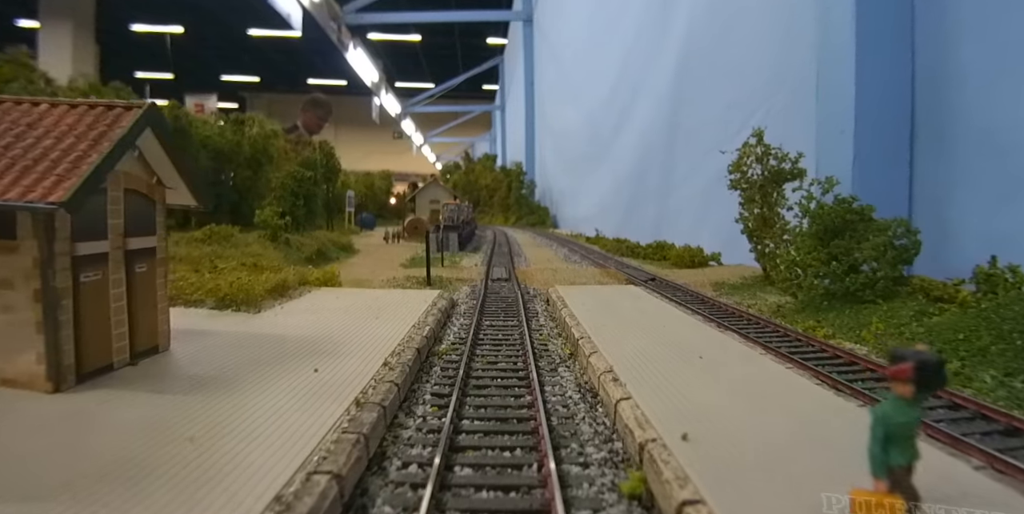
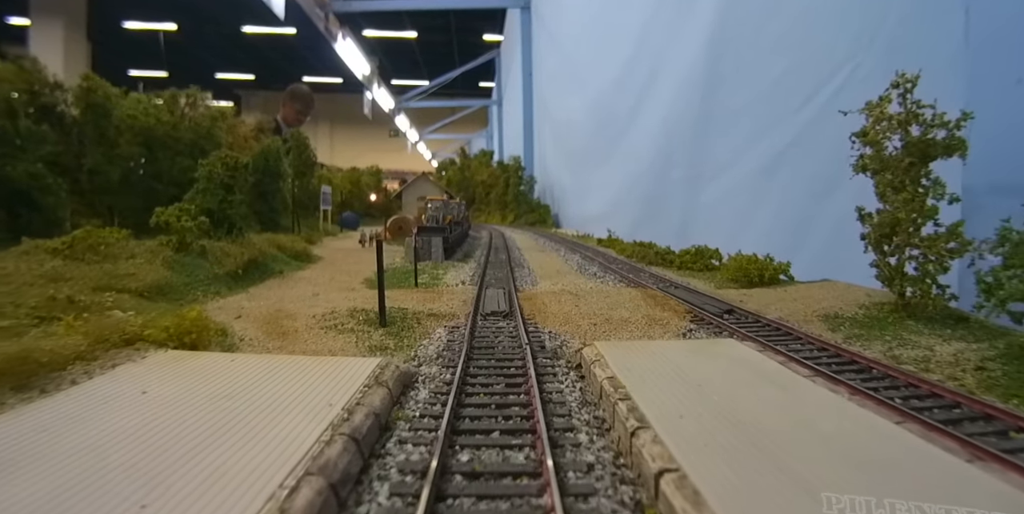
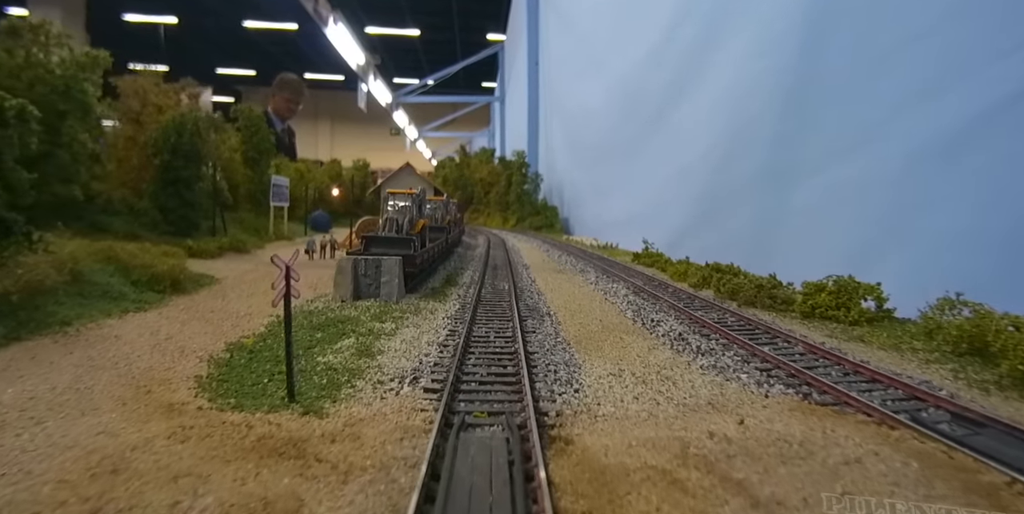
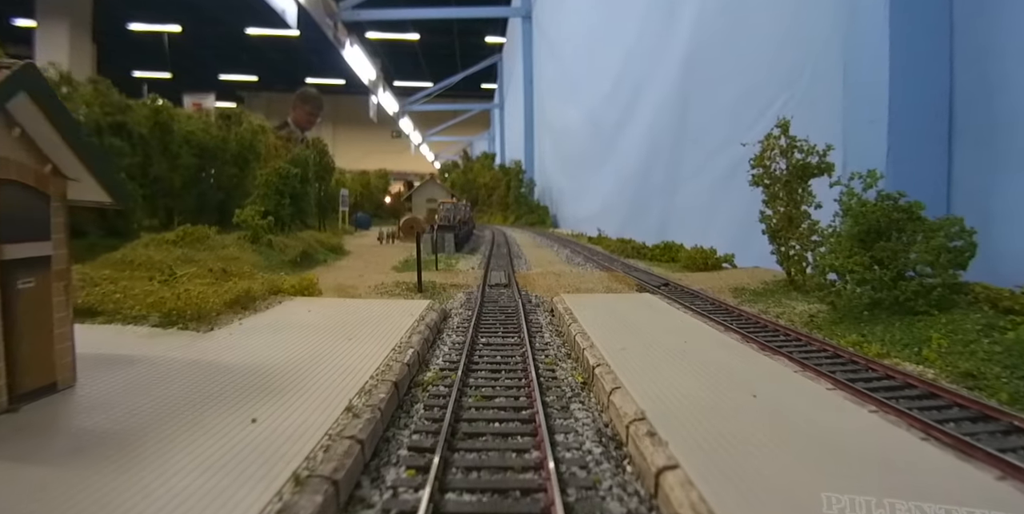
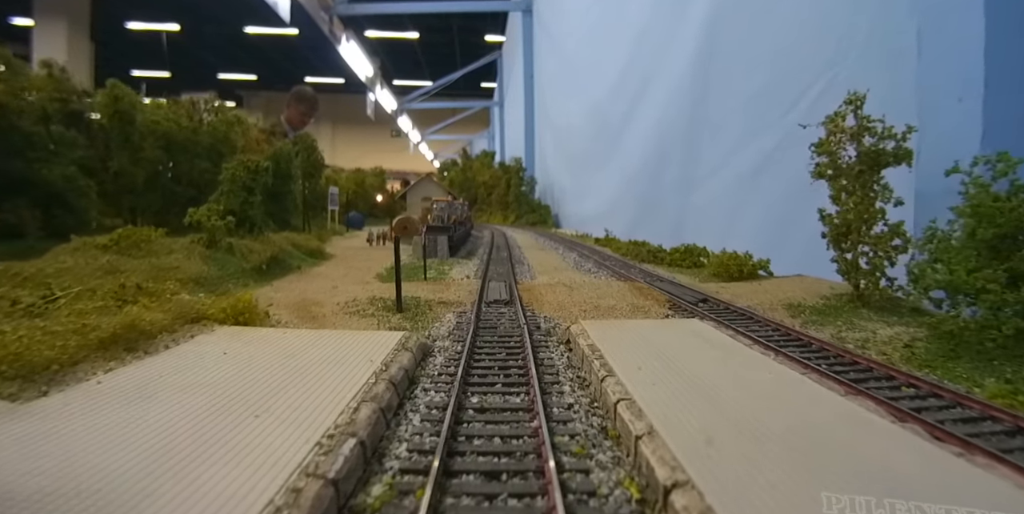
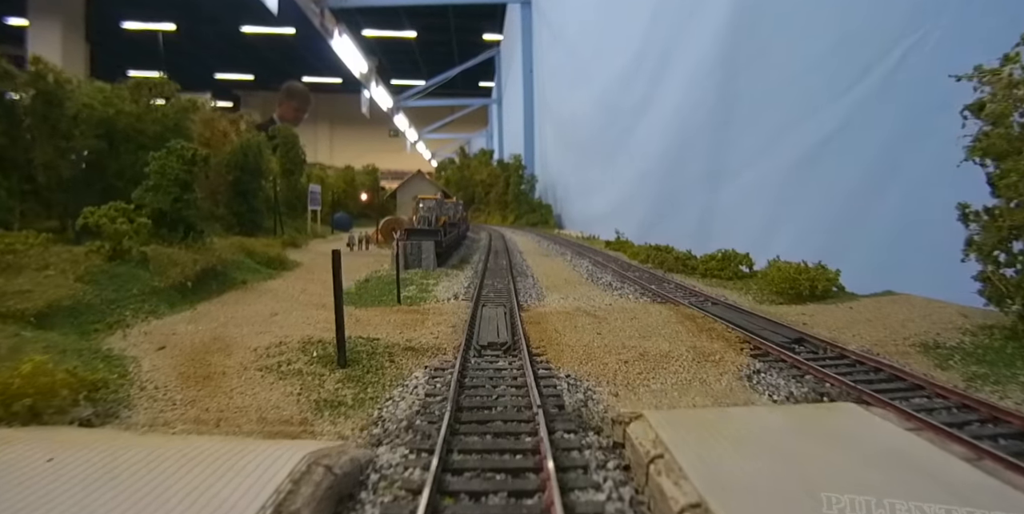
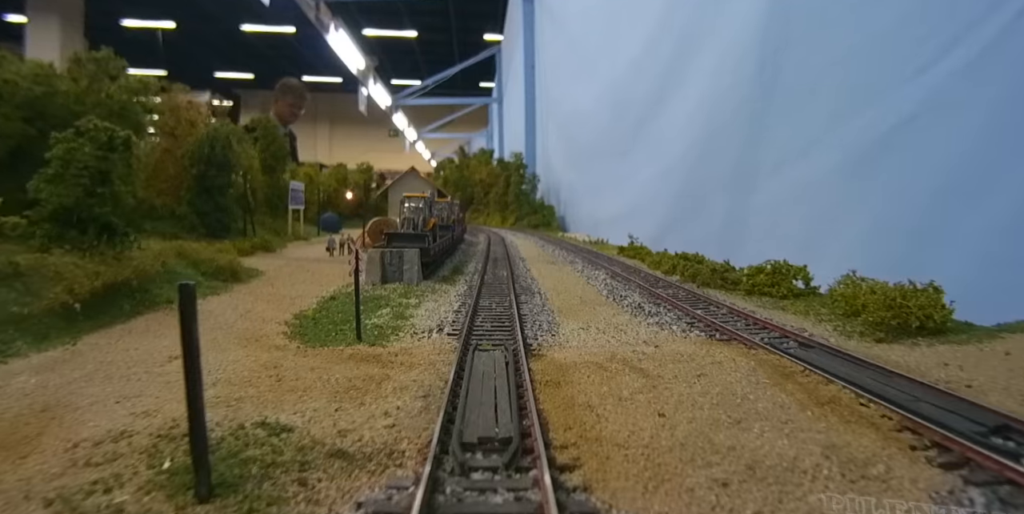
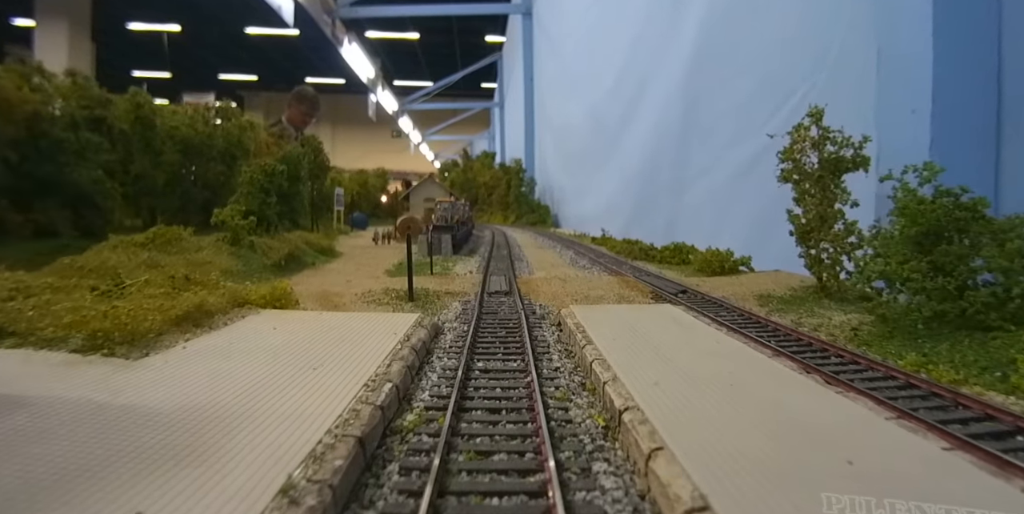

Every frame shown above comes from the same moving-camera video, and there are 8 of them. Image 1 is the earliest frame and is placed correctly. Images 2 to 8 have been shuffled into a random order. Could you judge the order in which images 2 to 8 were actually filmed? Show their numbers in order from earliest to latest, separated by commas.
4, 8, 5, 2, 6, 7, 3
